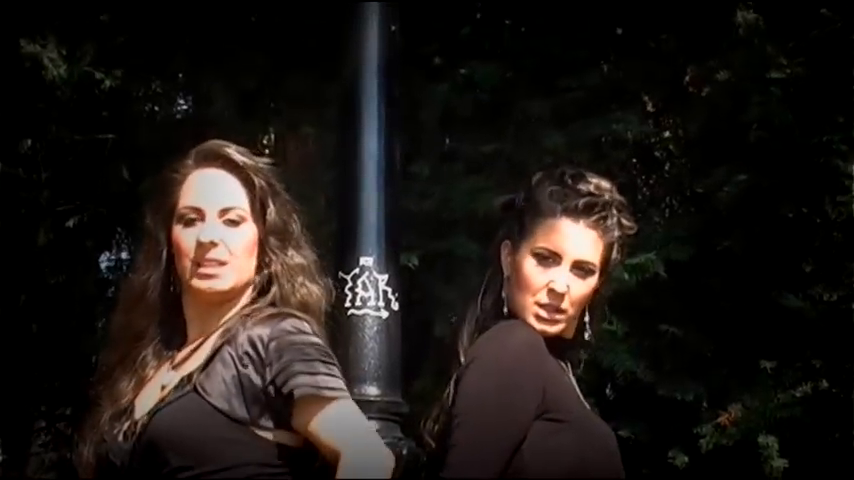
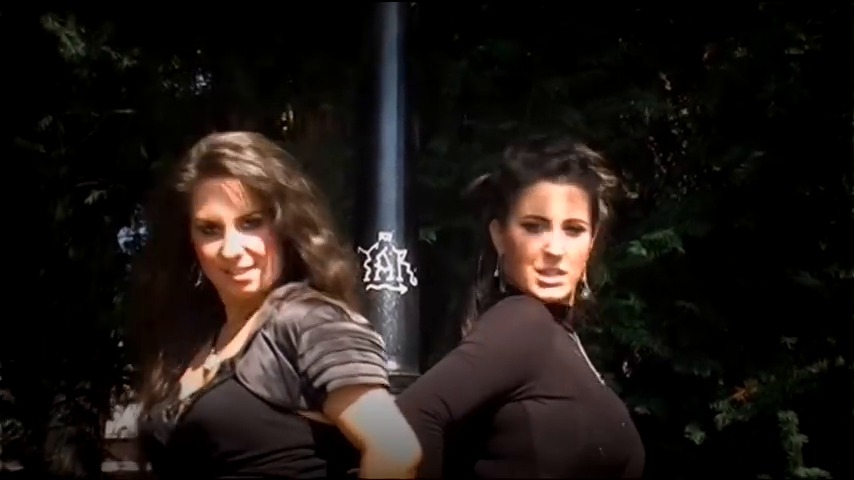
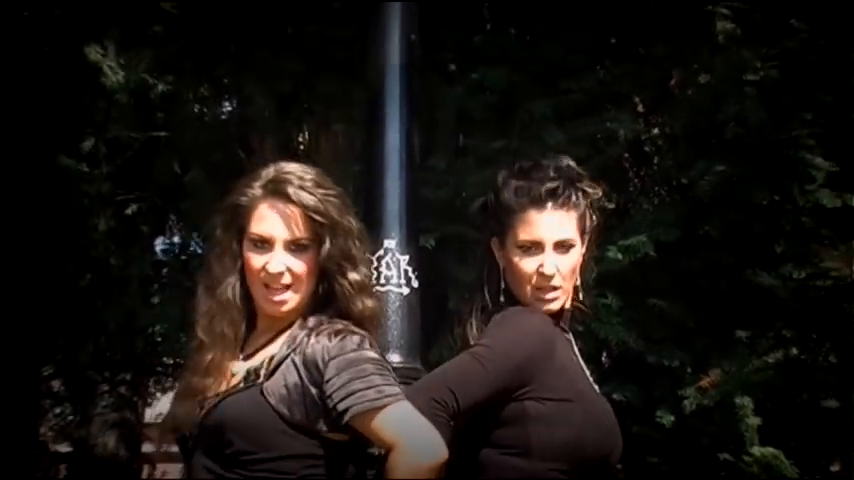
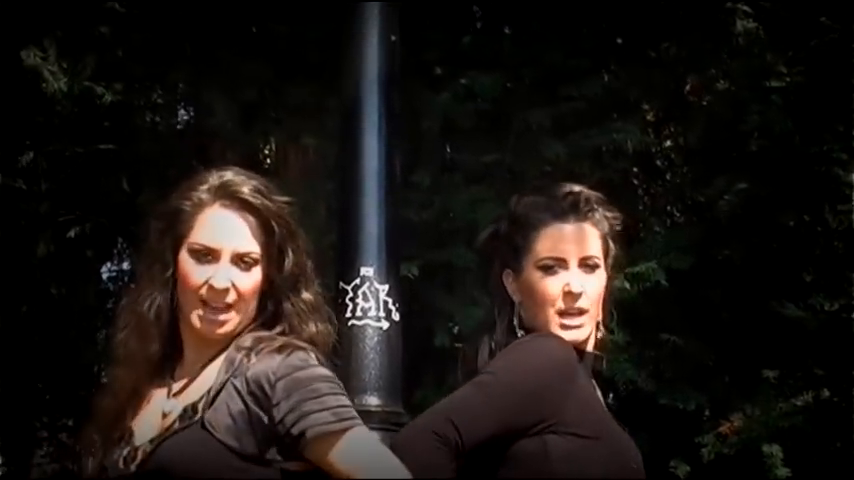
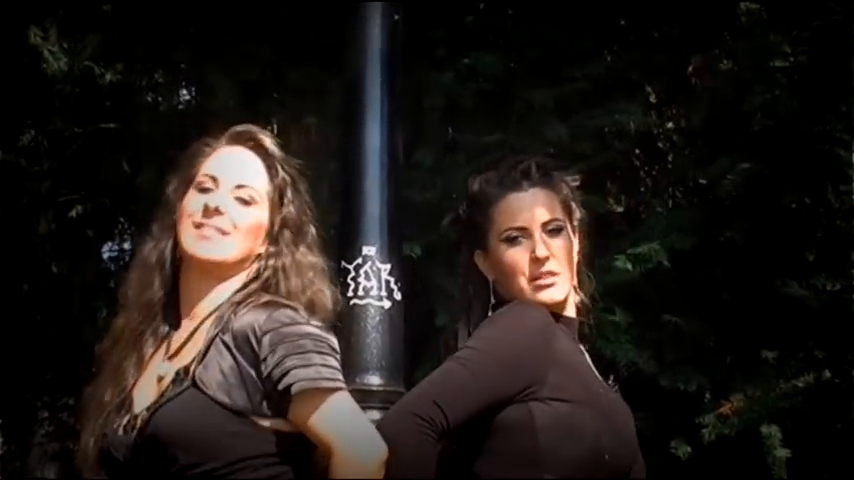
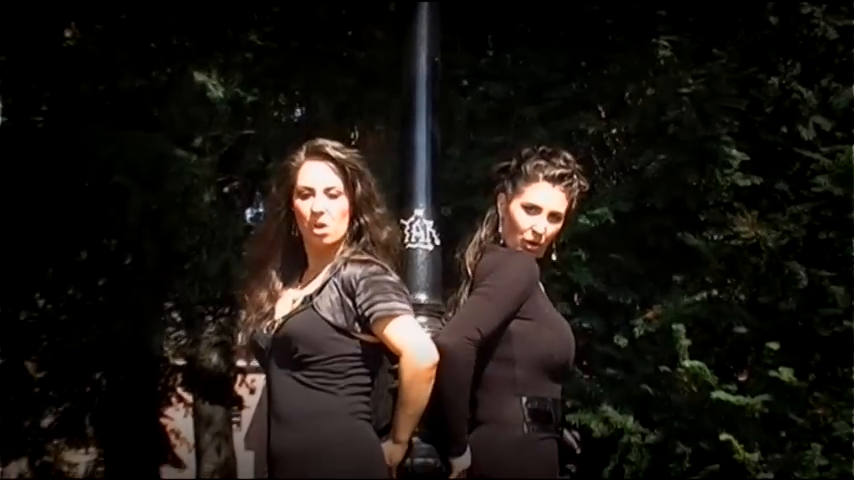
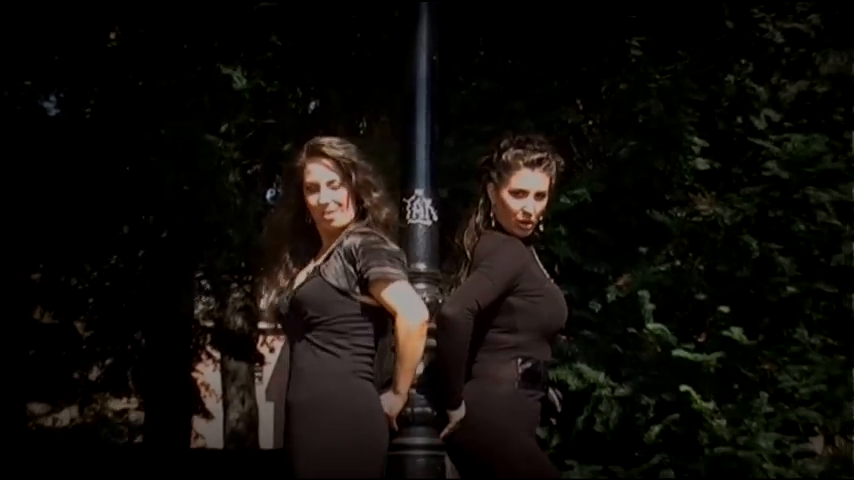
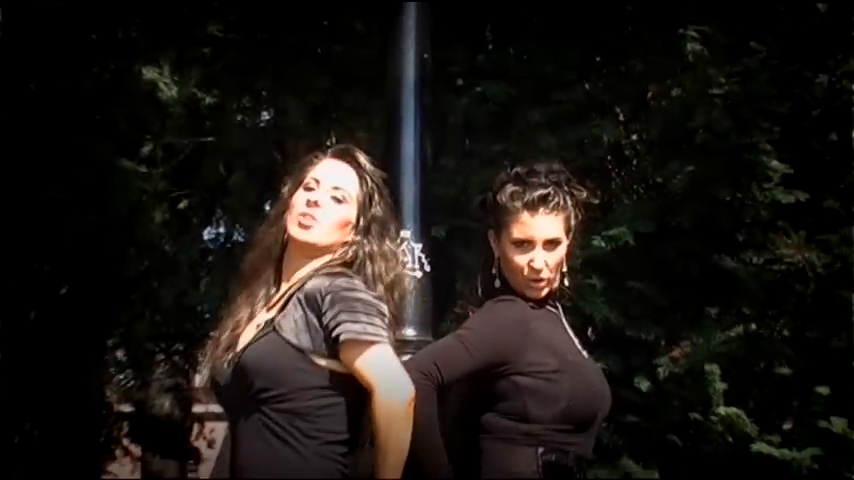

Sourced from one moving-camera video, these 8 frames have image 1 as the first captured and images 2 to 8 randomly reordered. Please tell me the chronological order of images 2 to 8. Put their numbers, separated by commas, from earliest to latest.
4, 5, 2, 3, 8, 6, 7
